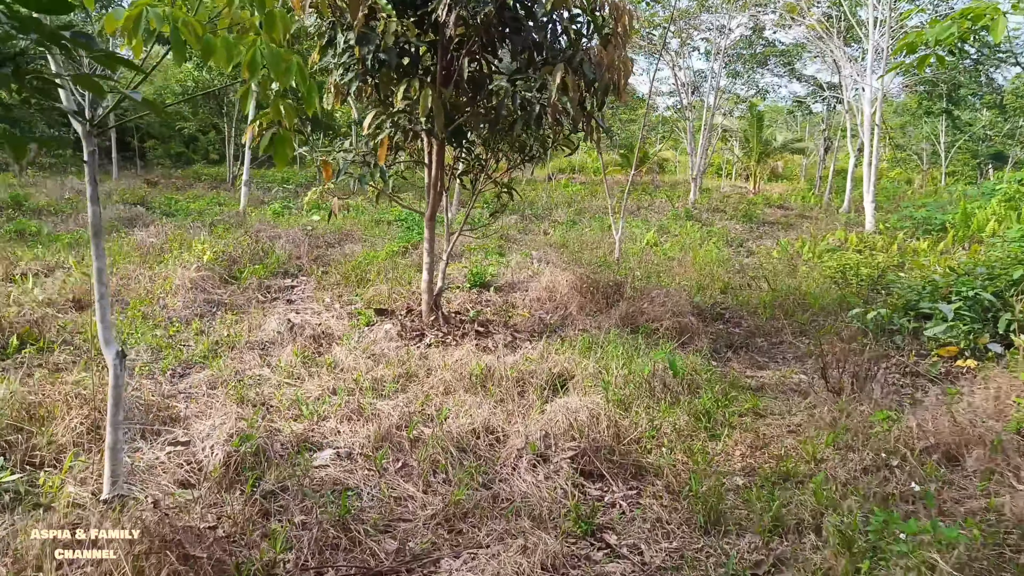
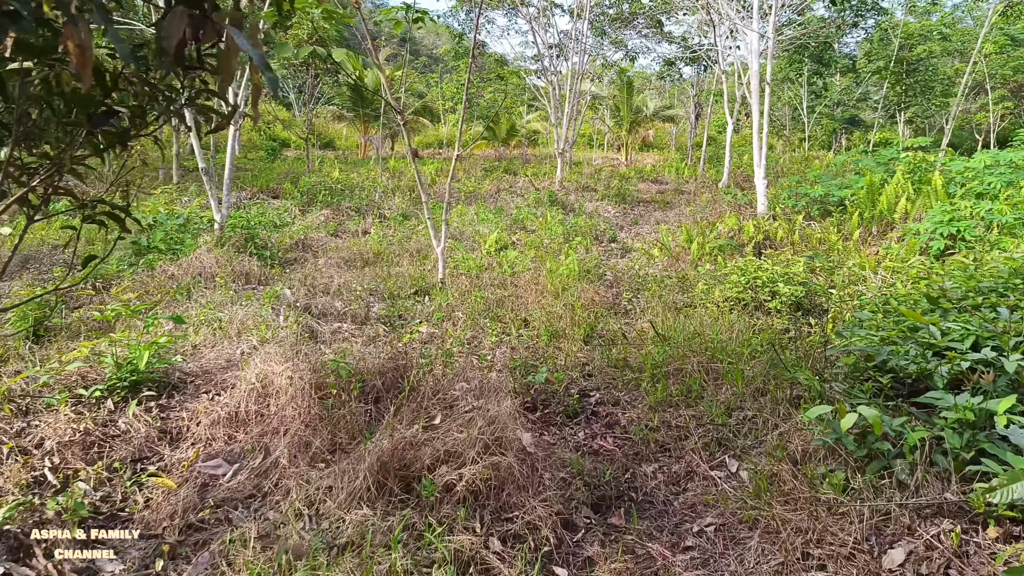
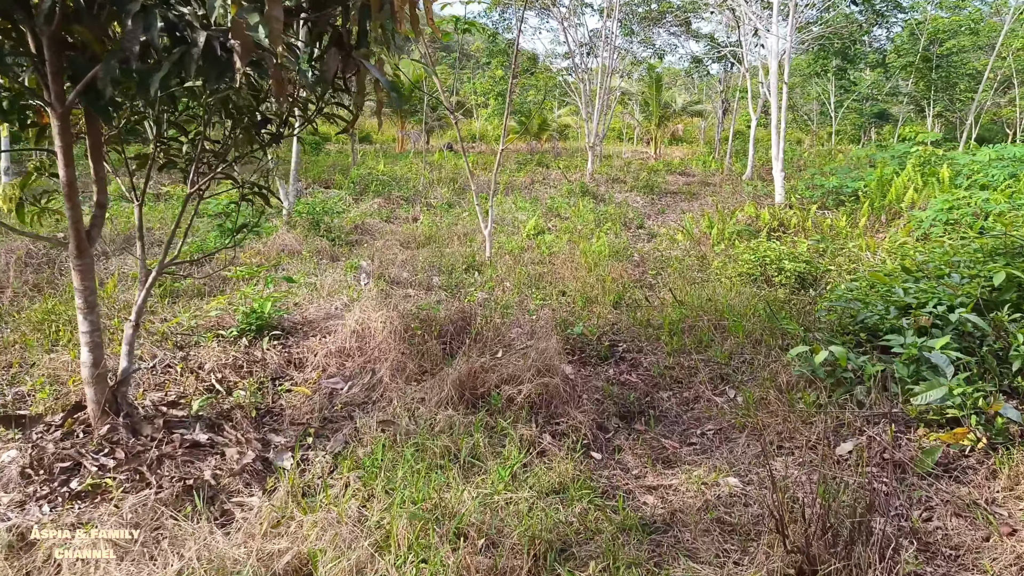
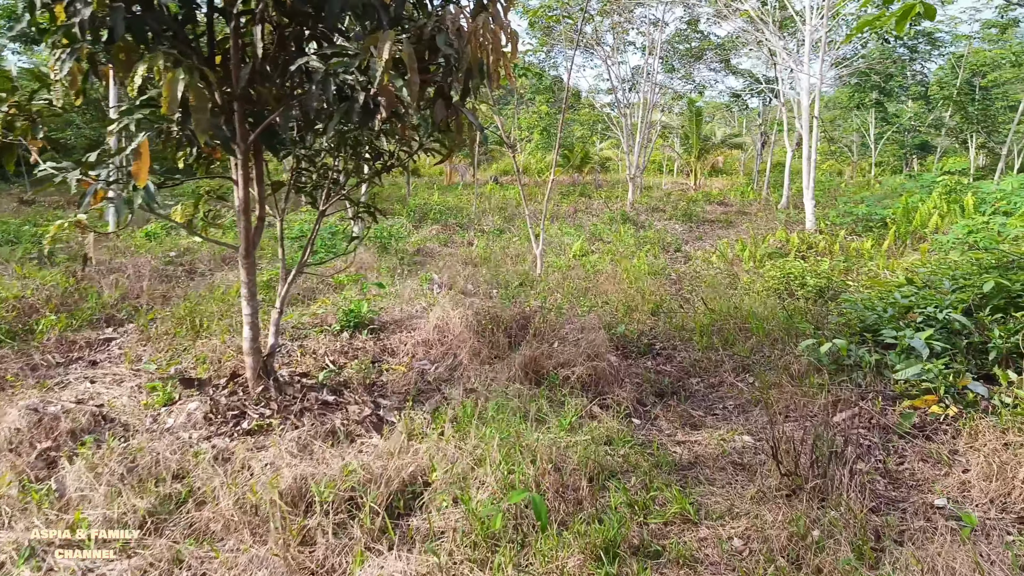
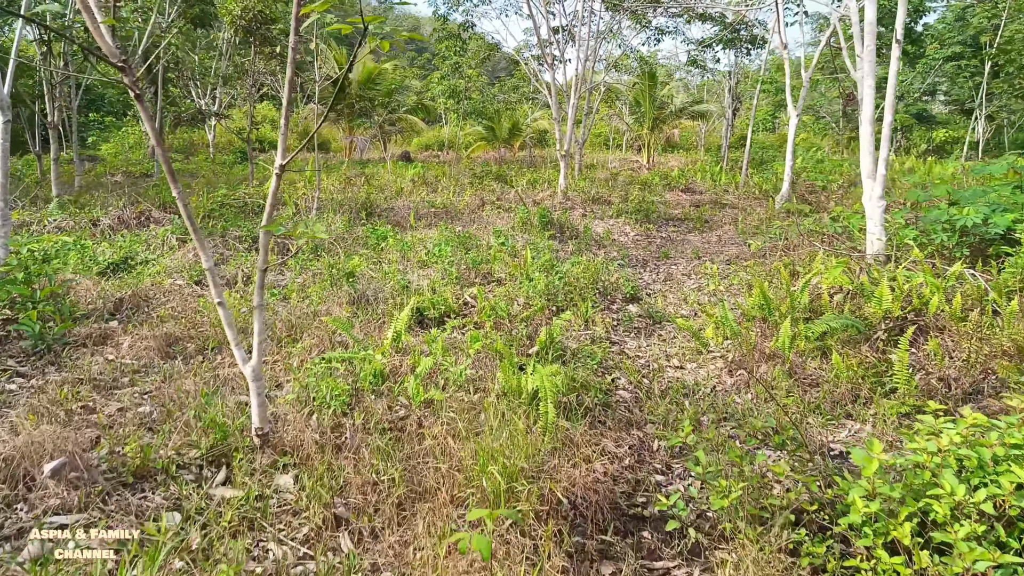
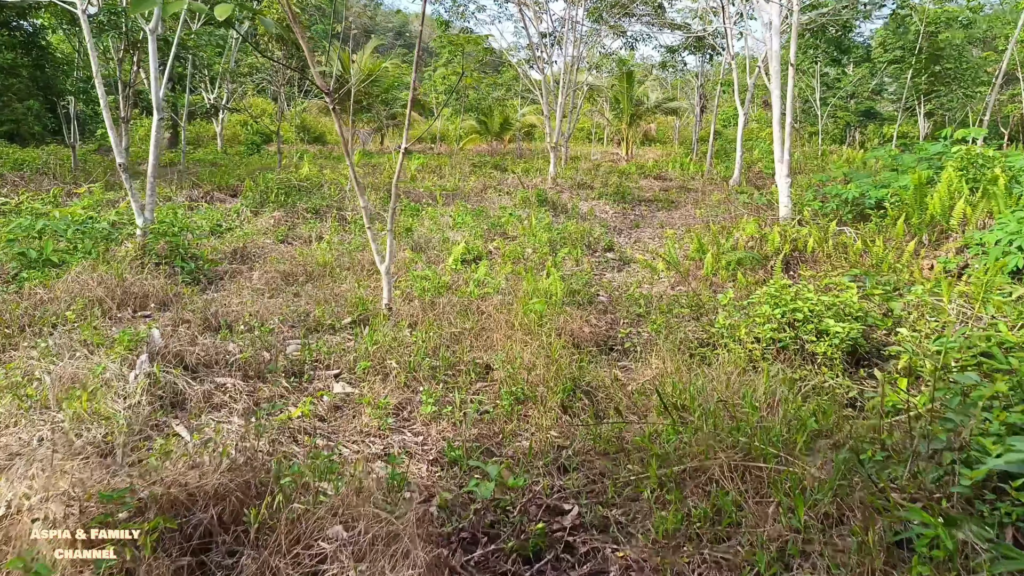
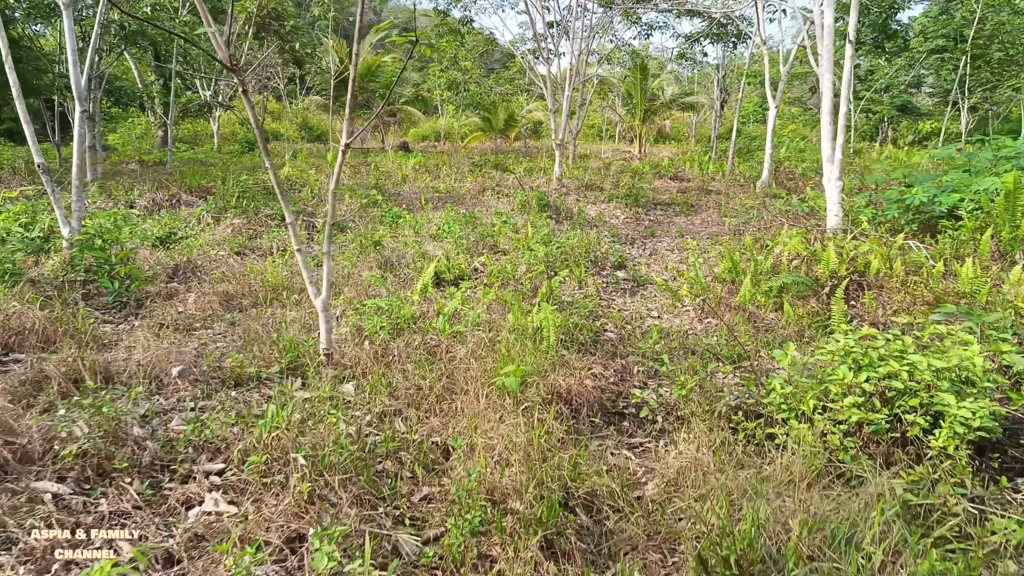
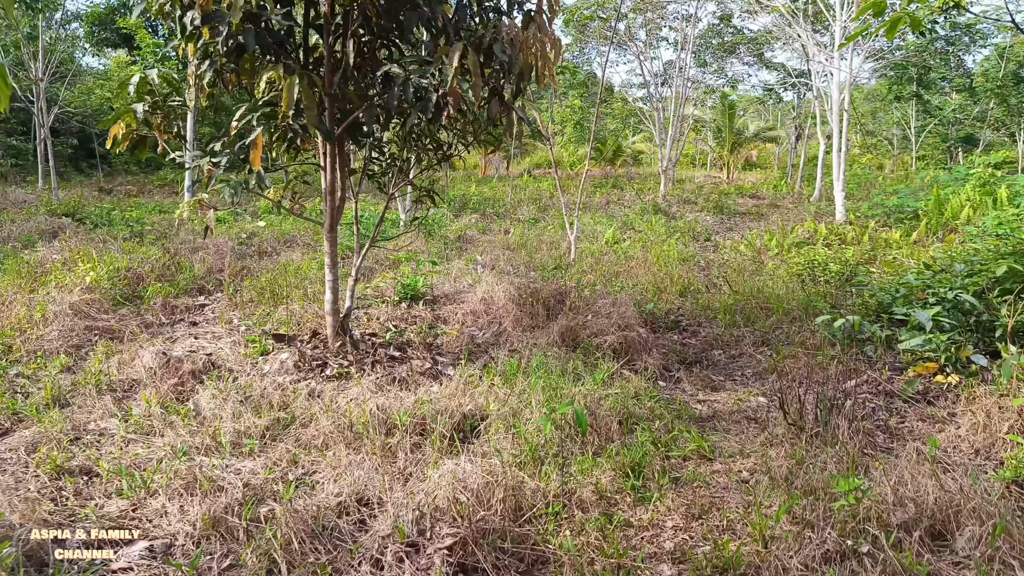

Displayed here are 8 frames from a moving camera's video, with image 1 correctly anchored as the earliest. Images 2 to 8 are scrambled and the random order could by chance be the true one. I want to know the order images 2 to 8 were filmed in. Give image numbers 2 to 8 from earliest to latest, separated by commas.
8, 4, 3, 2, 6, 7, 5
